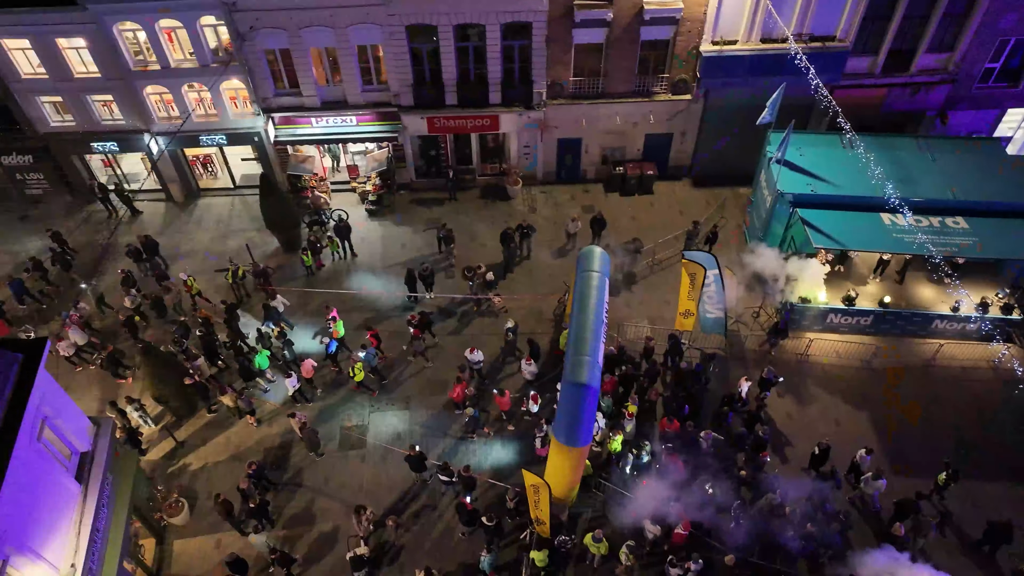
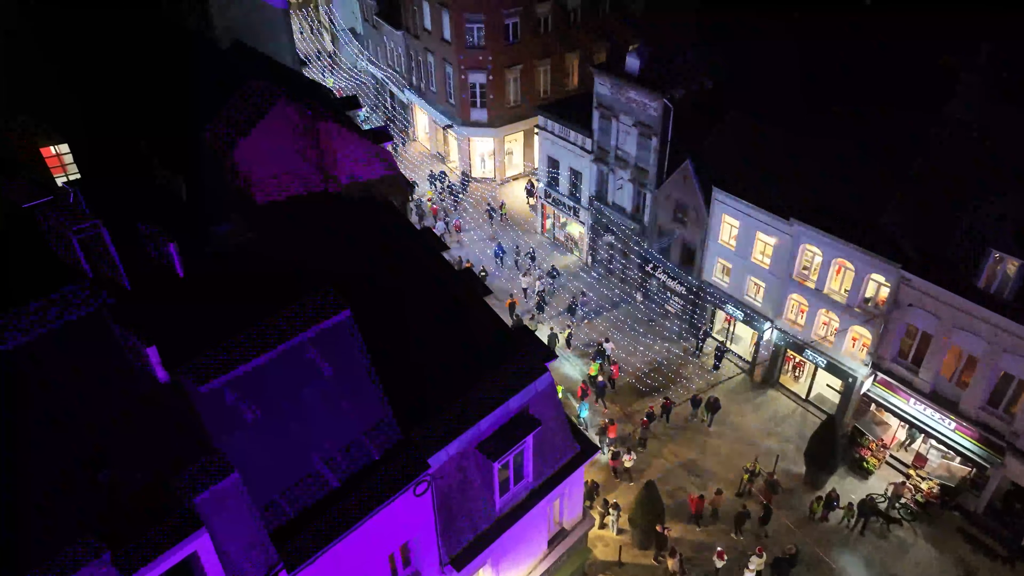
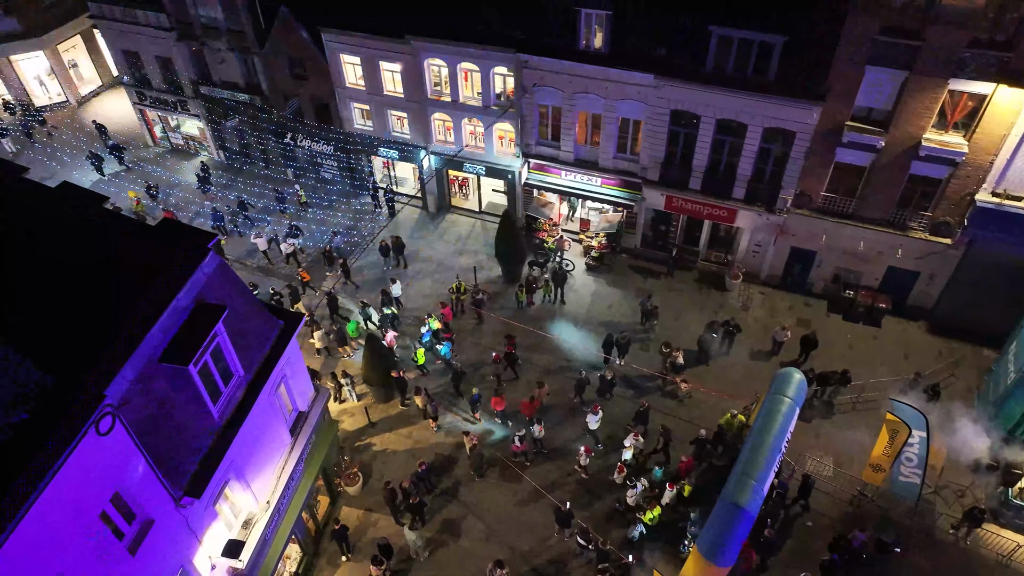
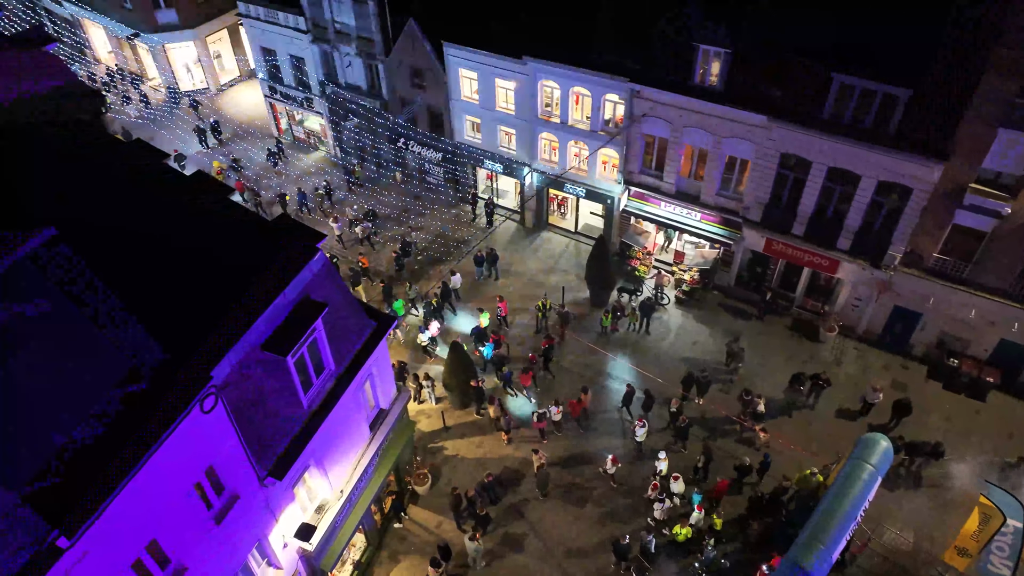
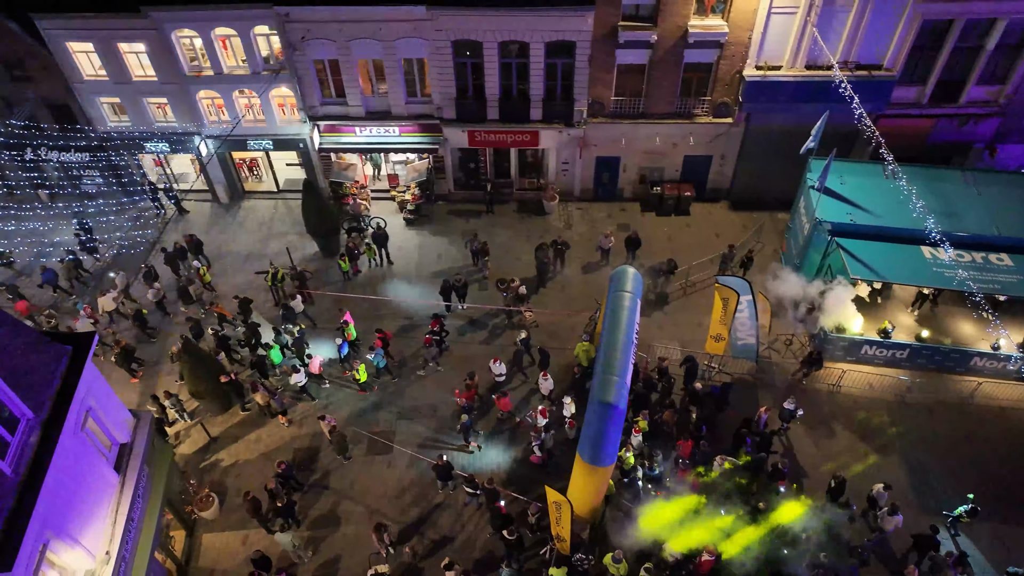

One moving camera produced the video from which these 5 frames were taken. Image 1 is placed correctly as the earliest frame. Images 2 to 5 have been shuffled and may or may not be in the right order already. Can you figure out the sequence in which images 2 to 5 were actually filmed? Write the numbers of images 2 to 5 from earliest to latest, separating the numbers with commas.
5, 3, 4, 2
